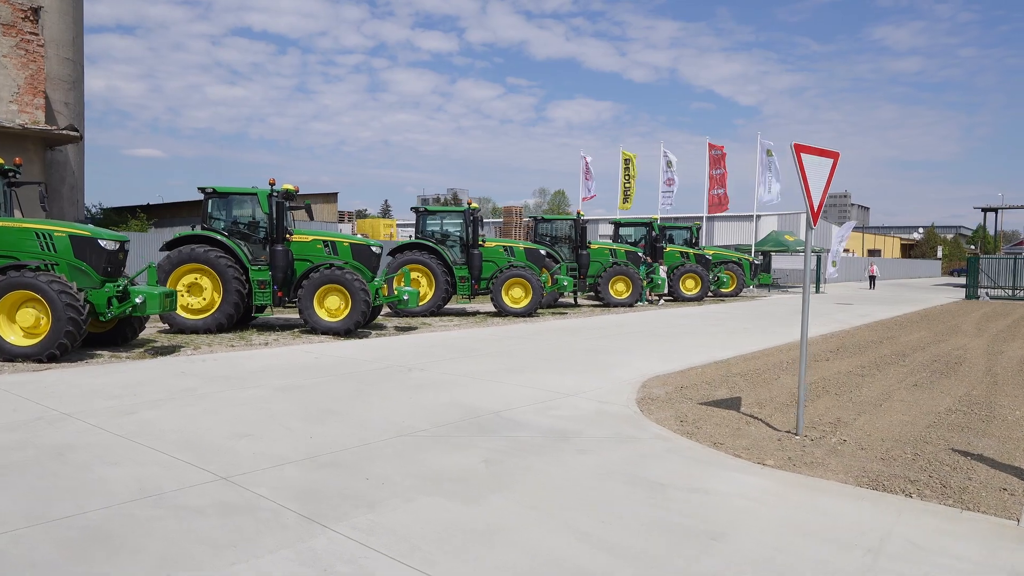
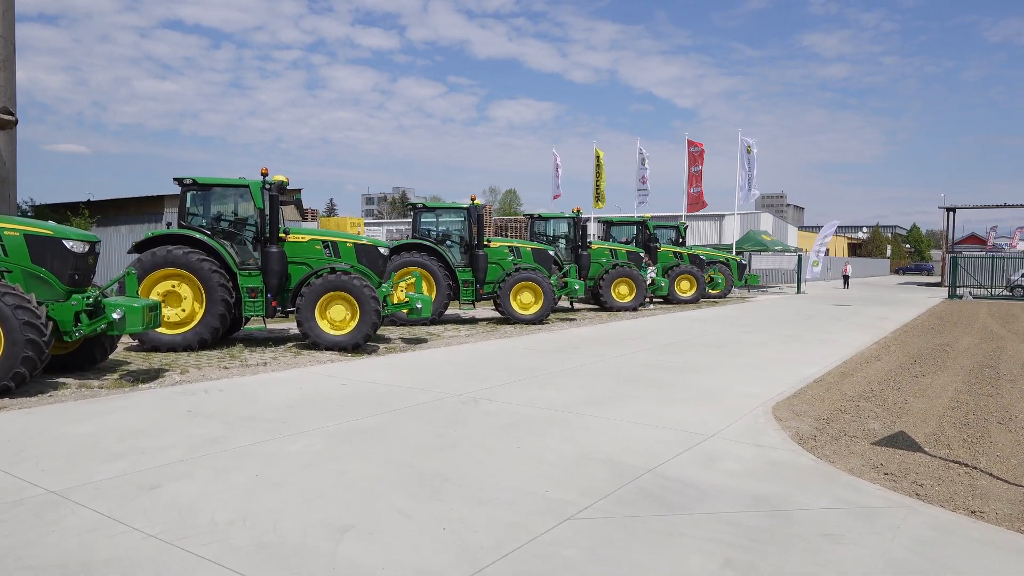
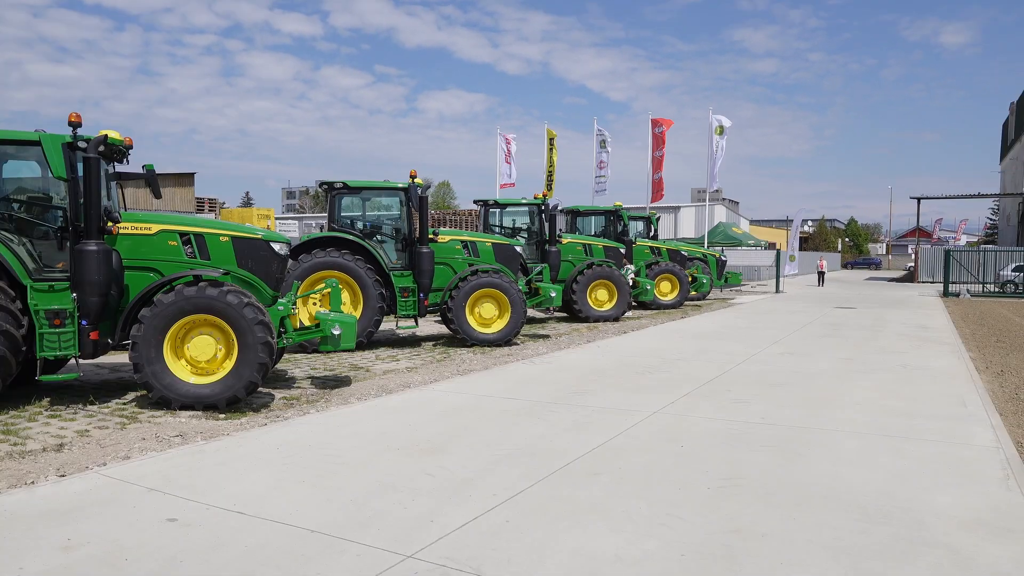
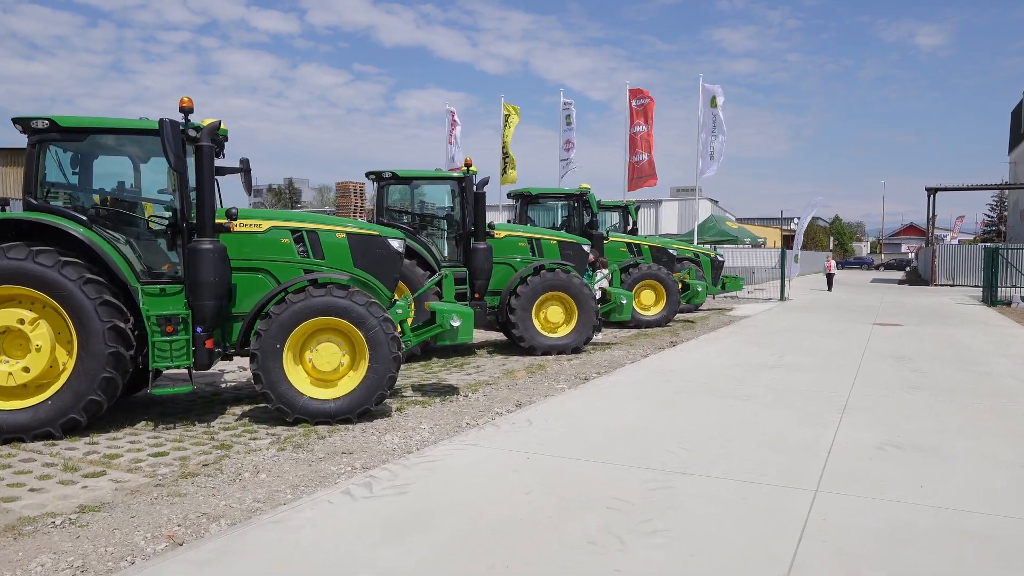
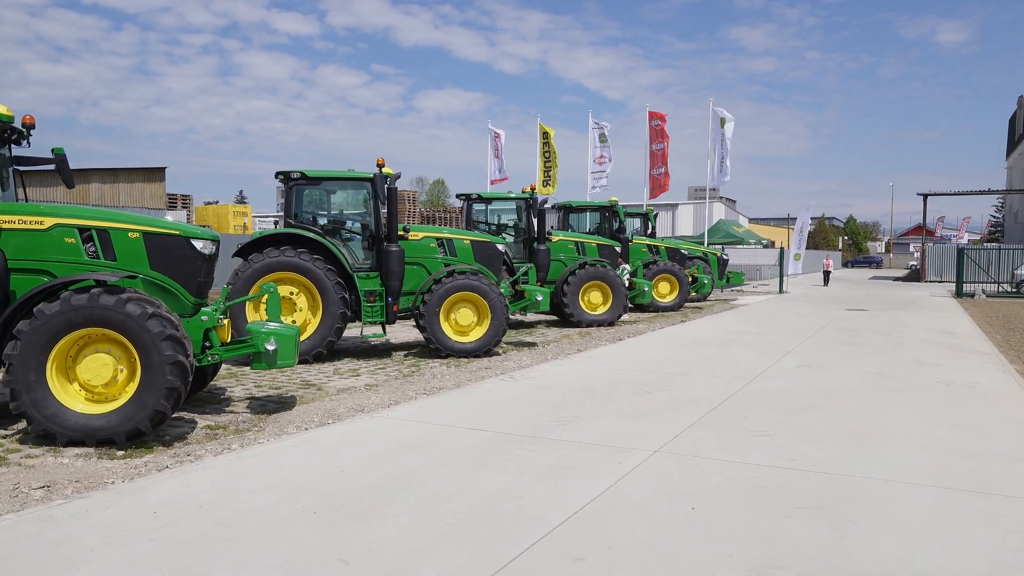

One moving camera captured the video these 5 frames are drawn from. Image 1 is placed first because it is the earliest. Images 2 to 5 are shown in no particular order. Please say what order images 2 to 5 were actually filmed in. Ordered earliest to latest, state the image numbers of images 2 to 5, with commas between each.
2, 3, 5, 4
